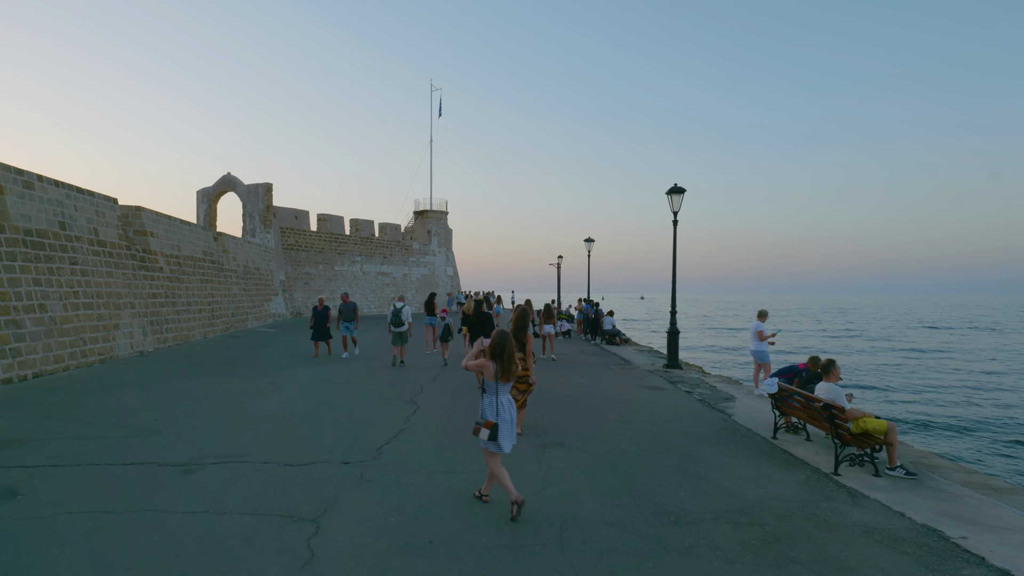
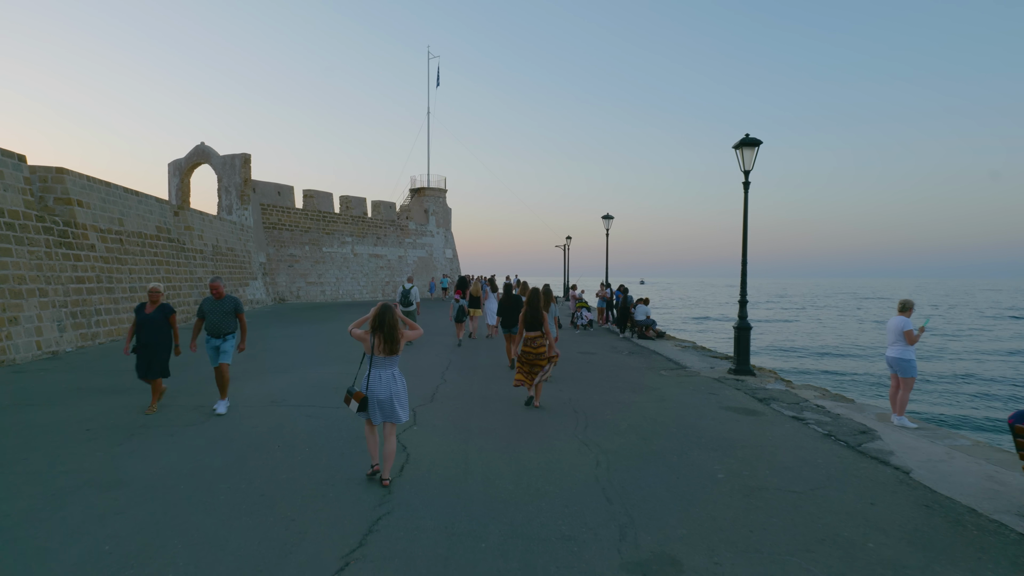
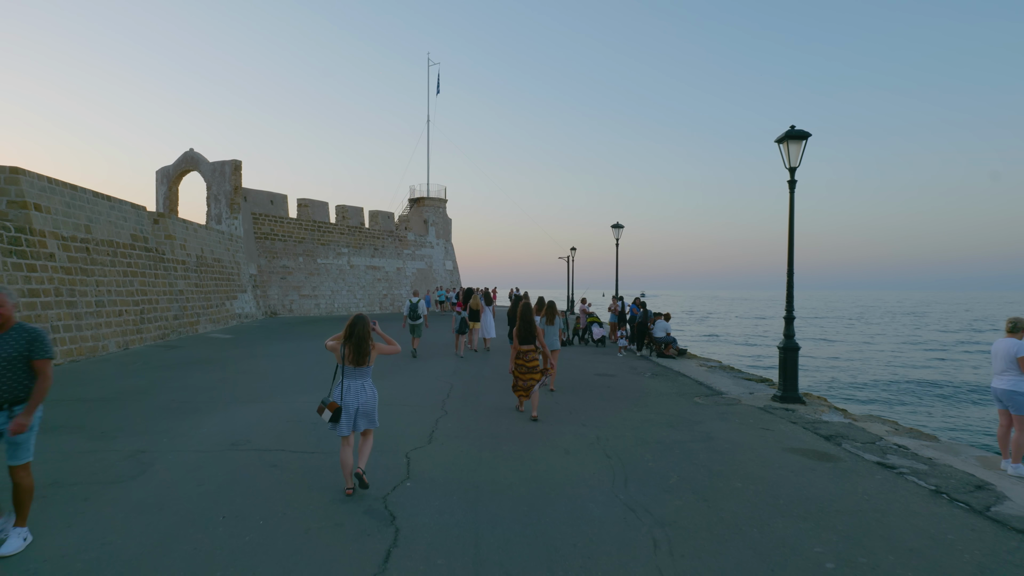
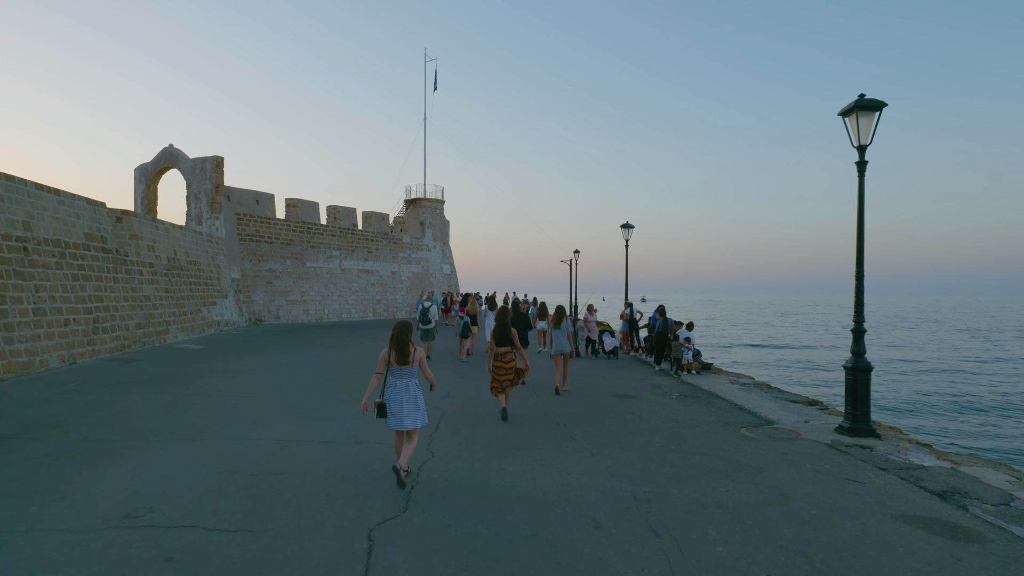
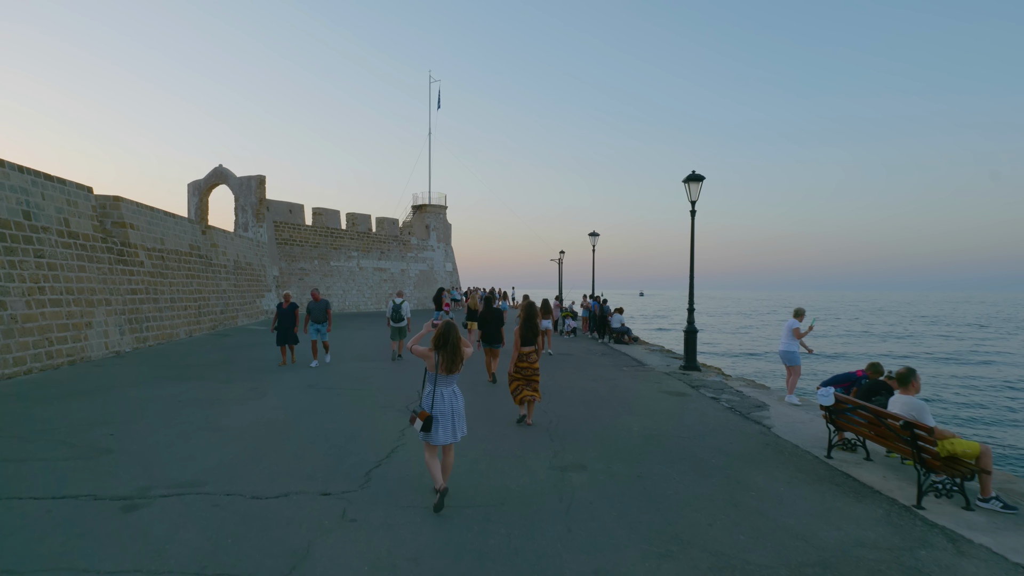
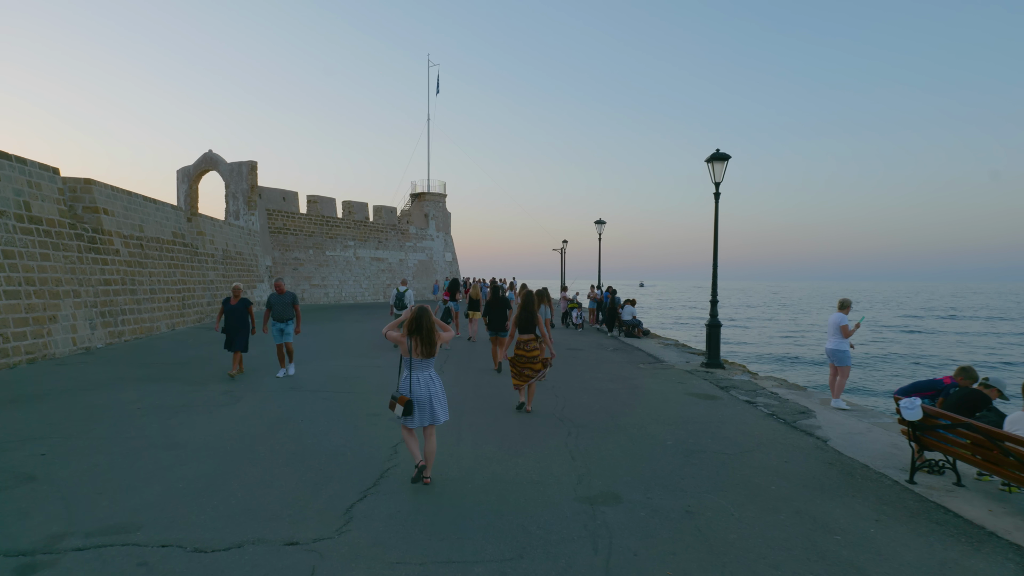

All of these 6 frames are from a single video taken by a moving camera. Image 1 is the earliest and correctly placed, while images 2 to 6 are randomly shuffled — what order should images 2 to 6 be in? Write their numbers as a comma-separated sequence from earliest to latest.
5, 6, 2, 3, 4
